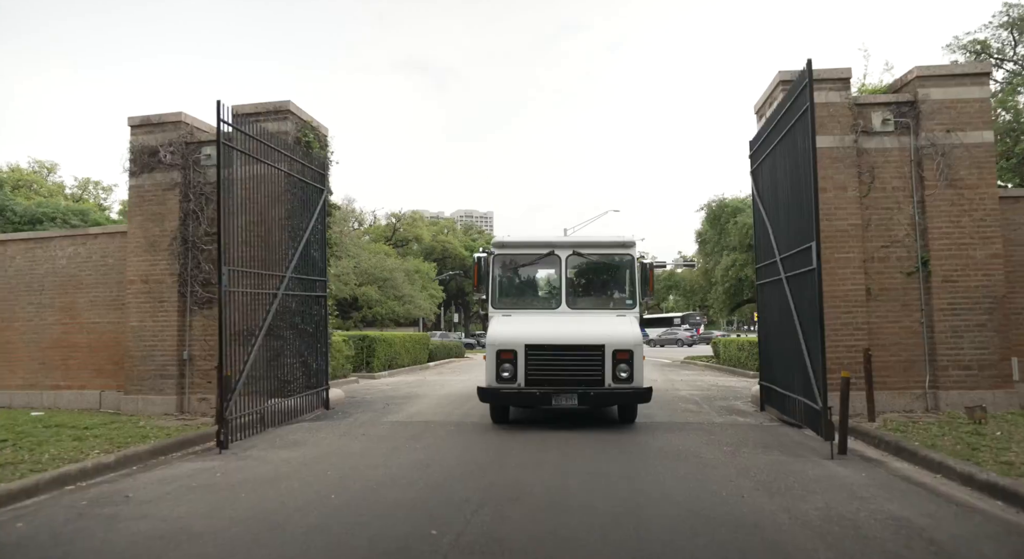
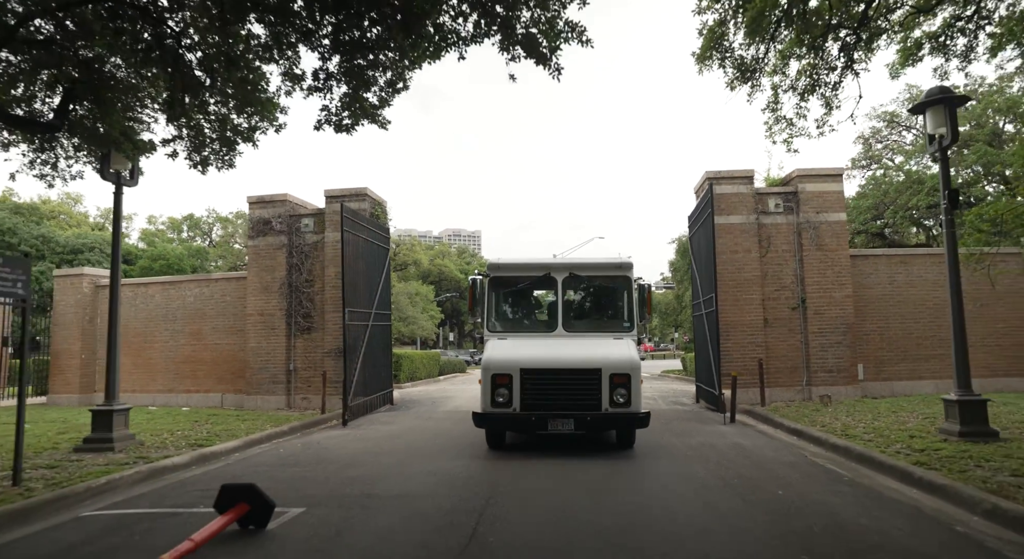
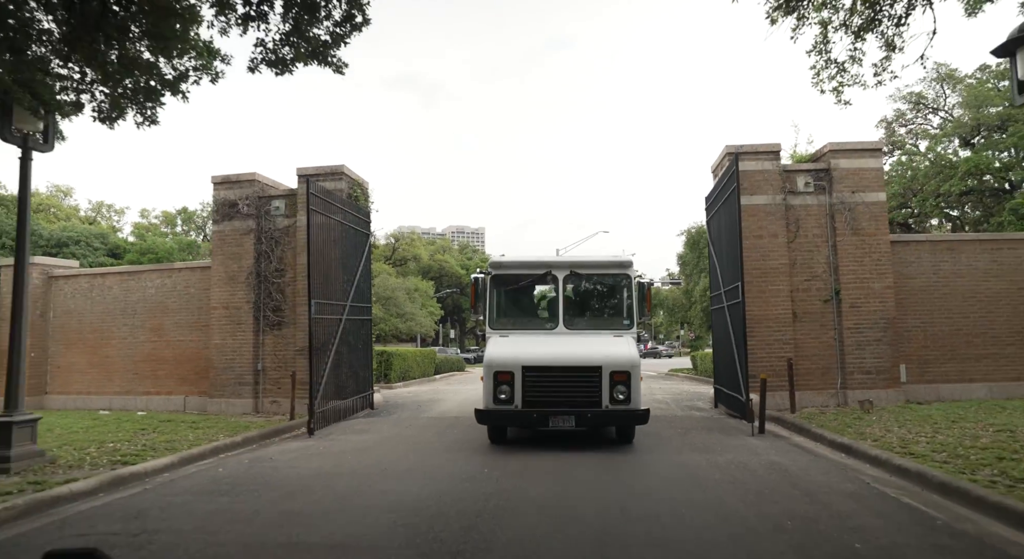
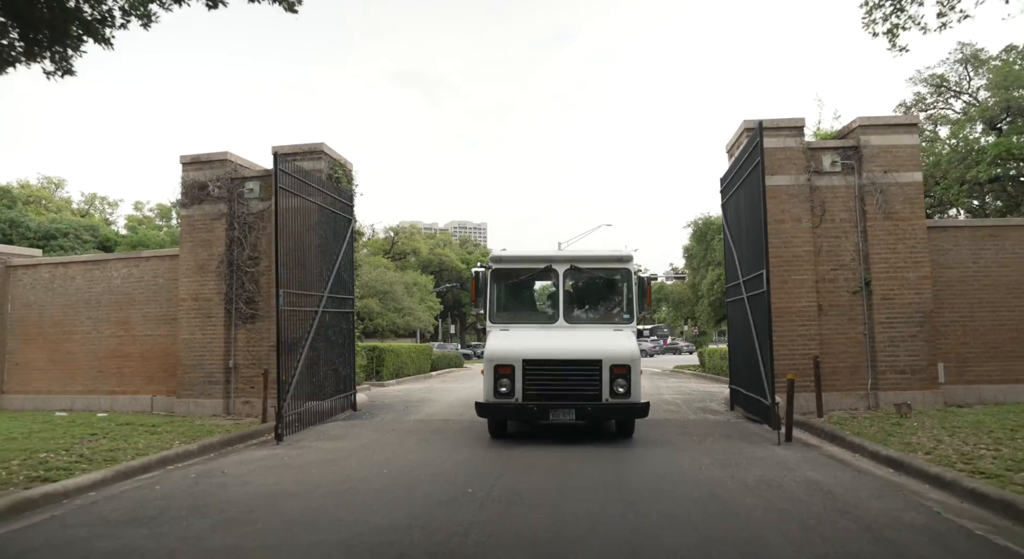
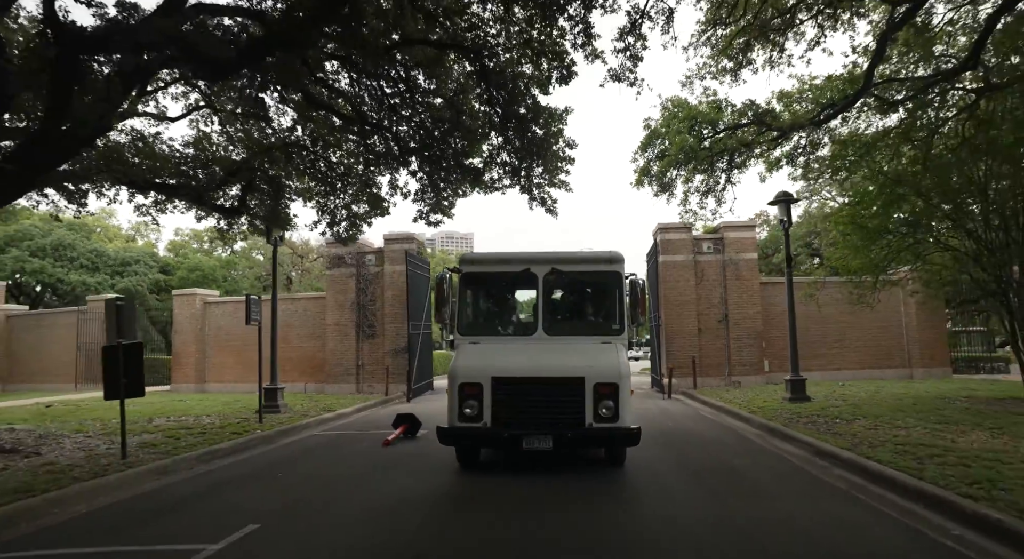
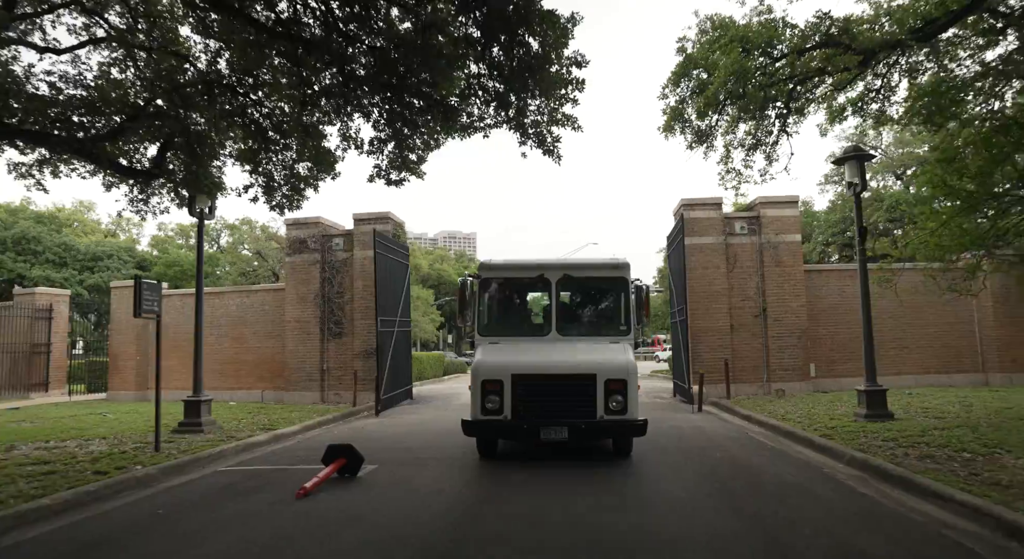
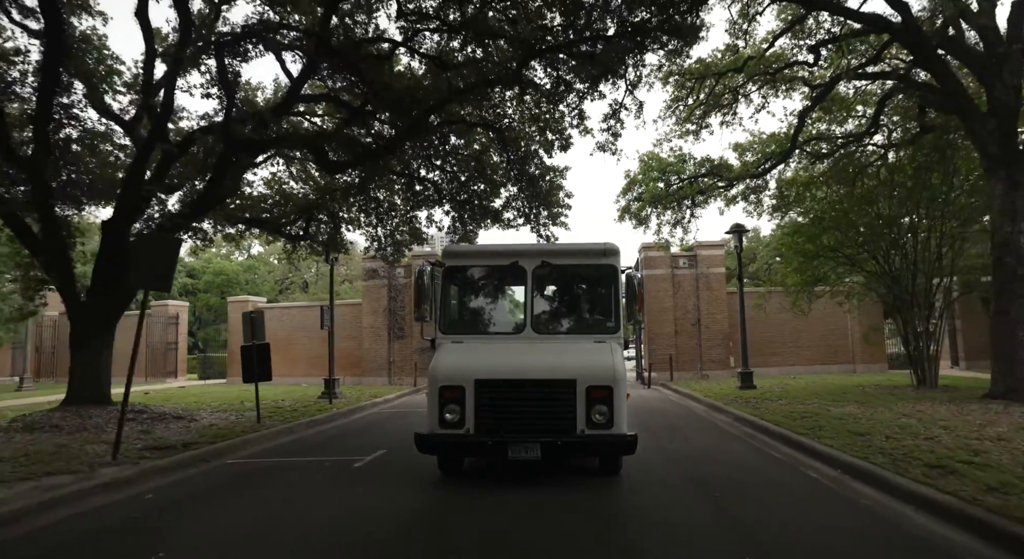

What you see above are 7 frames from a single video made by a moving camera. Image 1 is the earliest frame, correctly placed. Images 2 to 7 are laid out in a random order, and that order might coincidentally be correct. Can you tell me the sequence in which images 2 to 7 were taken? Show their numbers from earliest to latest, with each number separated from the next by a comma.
4, 3, 2, 6, 5, 7
